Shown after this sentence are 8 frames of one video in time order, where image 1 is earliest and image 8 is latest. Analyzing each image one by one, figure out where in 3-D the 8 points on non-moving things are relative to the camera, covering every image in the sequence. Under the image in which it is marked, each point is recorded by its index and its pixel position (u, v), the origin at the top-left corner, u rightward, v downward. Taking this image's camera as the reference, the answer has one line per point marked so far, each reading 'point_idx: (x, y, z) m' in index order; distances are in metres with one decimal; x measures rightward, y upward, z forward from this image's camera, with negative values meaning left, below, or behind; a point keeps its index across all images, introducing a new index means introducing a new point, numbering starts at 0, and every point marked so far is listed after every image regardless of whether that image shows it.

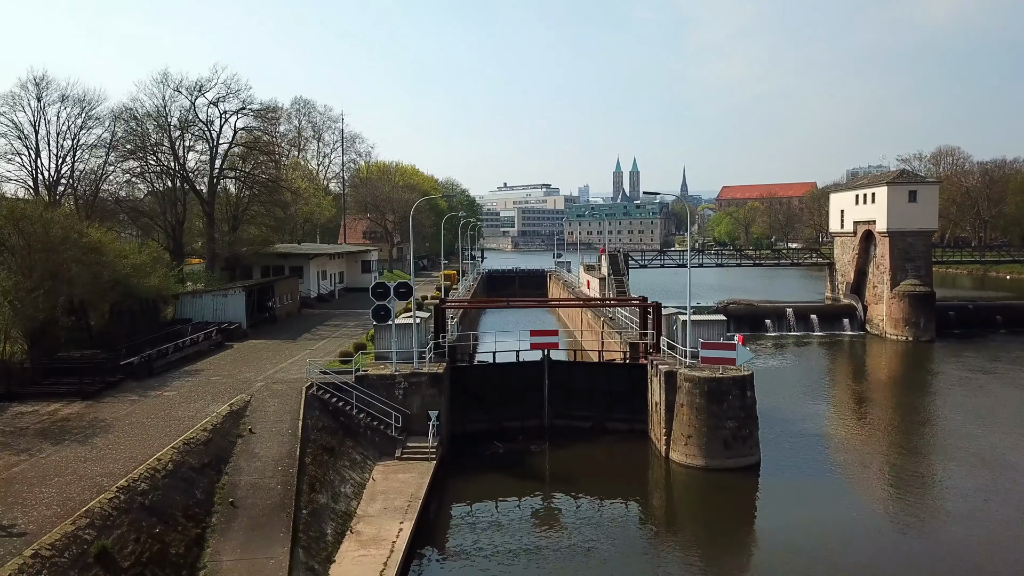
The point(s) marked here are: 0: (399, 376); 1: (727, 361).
0: (-3.2, -2.5, +19.5) m
1: (+5.9, -2.0, +18.9) m
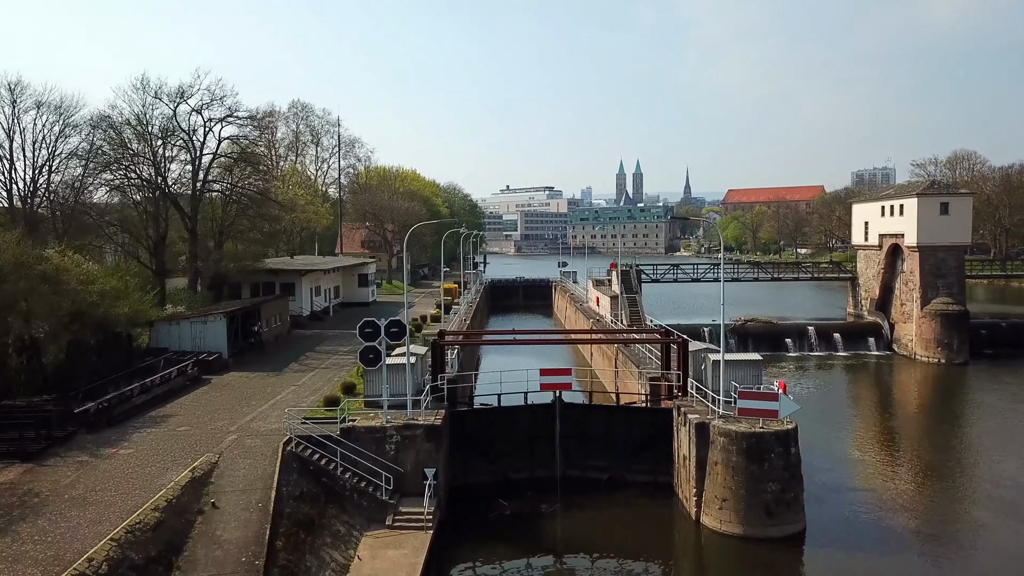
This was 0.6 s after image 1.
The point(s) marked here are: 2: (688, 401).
0: (-3.0, -3.4, +17.0) m
1: (+6.1, -3.0, +16.5) m
2: (+4.8, -3.1, +18.9) m
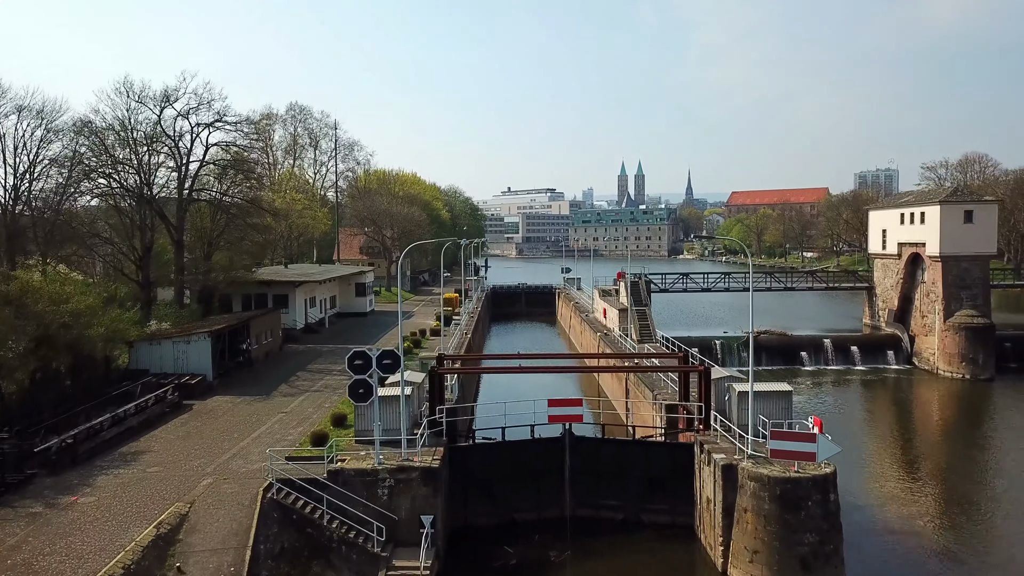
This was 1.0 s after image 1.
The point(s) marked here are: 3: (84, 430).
0: (-2.8, -4.0, +15.3) m
1: (+6.2, -3.6, +14.7) m
2: (+4.9, -3.7, +17.2) m
3: (-10.8, -3.6, +17.5) m
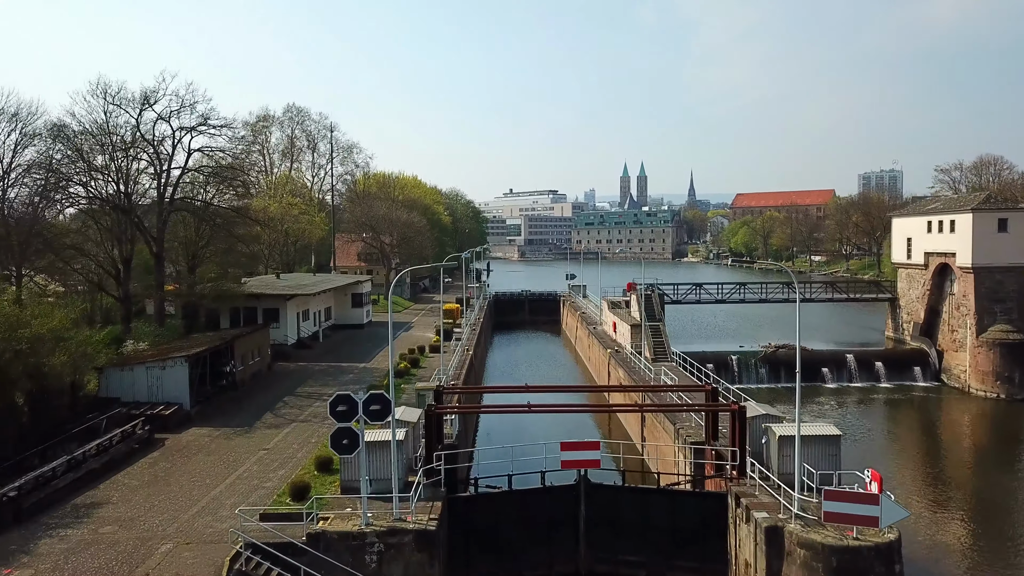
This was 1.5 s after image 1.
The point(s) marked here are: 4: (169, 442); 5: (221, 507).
0: (-2.7, -4.7, +13.1) m
1: (+6.4, -4.2, +12.6) m
2: (+5.1, -4.3, +15.1) m
3: (-10.6, -4.2, +15.4) m
4: (-9.8, -4.4, +19.9) m
5: (-6.3, -4.8, +15.1) m
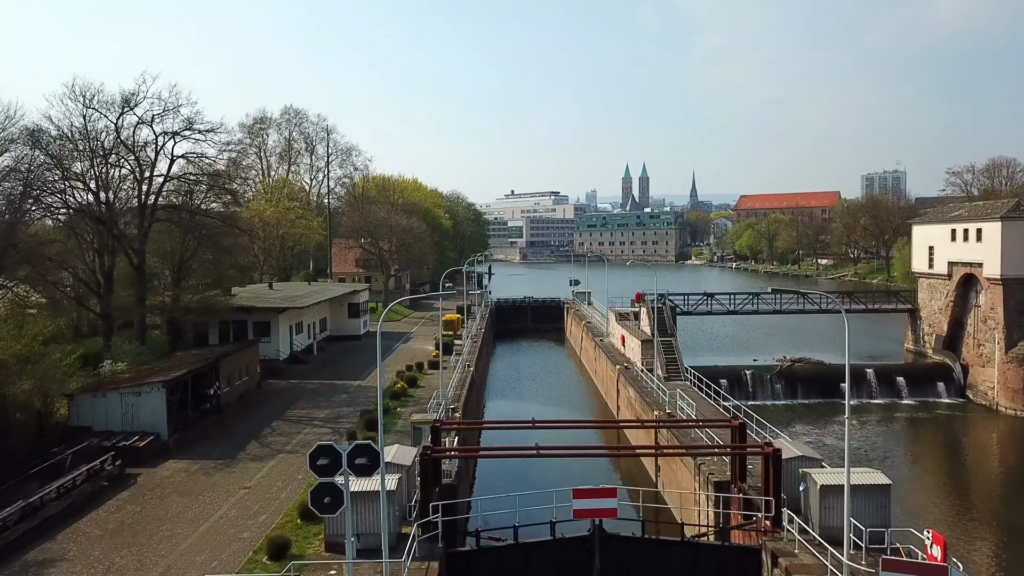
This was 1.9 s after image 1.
0: (-2.5, -5.2, +11.4) m
1: (+6.5, -4.8, +10.8) m
2: (+5.2, -4.9, +13.3) m
3: (-10.5, -4.8, +13.7) m
4: (-9.7, -5.0, +18.2) m
5: (-6.2, -5.3, +13.4) m
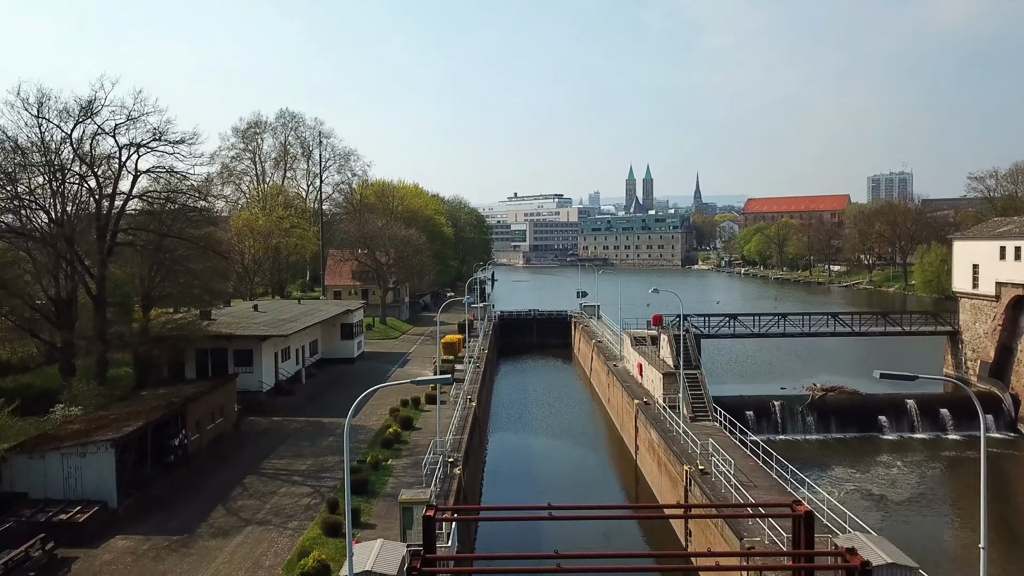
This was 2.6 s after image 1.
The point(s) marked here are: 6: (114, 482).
0: (-2.3, -6.3, +8.3) m
1: (+6.7, -5.8, +7.7) m
2: (+5.4, -5.9, +10.2) m
3: (-10.3, -5.8, +10.6) m
4: (-9.4, -6.0, +15.2) m
5: (-6.0, -6.4, +10.3) m
6: (-10.1, -4.9, +17.6) m
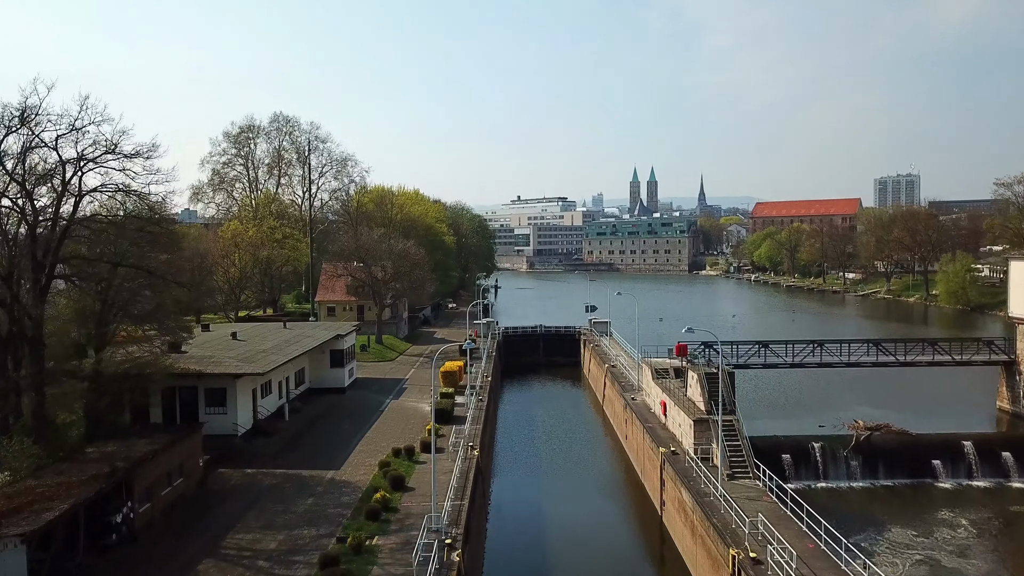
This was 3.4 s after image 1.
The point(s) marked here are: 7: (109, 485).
0: (-2.1, -7.4, +4.8) m
1: (+6.9, -6.9, +4.1) m
2: (+5.6, -7.1, +6.6) m
3: (-10.1, -7.0, +7.1) m
4: (-9.2, -7.2, +11.6) m
5: (-5.8, -7.5, +6.8) m
6: (-9.9, -6.0, +14.1) m
7: (-10.0, -4.9, +17.3) m
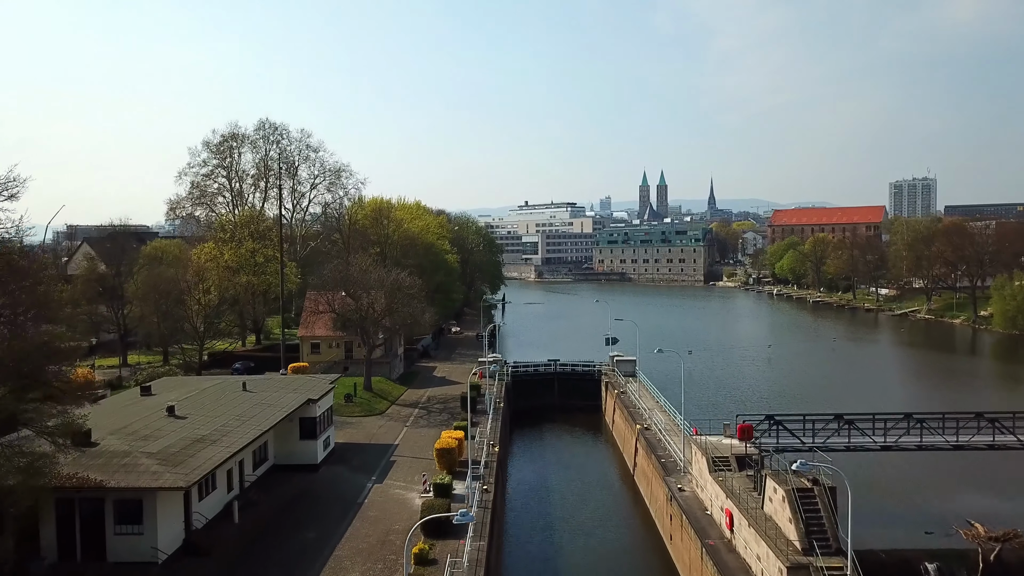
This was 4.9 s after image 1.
0: (-1.9, -9.5, -2.3) m
1: (+7.1, -9.1, -3.0) m
2: (+5.9, -9.2, -0.5) m
3: (-9.8, -9.1, +0.1) m
4: (-8.9, -9.3, +4.7) m
5: (-5.5, -9.6, -0.2) m
6: (-9.5, -8.2, +7.1) m
7: (-9.7, -7.1, +10.3) m
